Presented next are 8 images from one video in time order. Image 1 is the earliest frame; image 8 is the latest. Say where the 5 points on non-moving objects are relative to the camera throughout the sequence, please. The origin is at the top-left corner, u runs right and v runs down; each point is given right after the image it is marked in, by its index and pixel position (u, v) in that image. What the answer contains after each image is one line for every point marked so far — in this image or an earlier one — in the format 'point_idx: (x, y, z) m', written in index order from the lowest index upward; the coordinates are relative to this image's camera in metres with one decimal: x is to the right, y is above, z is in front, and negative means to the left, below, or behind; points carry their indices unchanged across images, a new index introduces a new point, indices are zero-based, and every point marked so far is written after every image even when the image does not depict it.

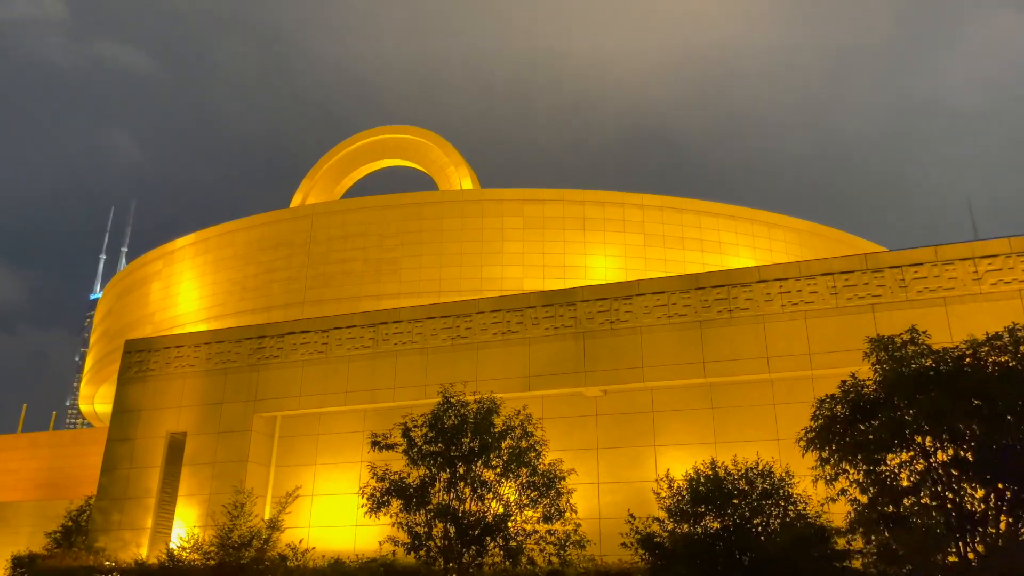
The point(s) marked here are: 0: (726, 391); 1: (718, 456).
0: (+5.2, -2.5, +19.6) m
1: (+4.9, -4.2, +19.1) m
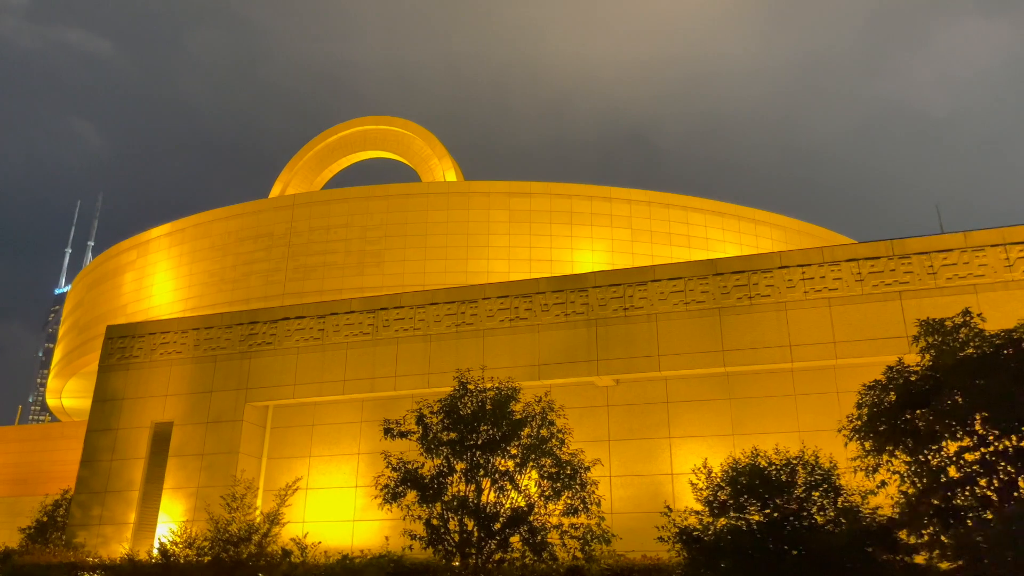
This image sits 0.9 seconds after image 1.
0: (+5.5, -2.2, +18.9) m
1: (+5.1, -3.8, +18.4) m
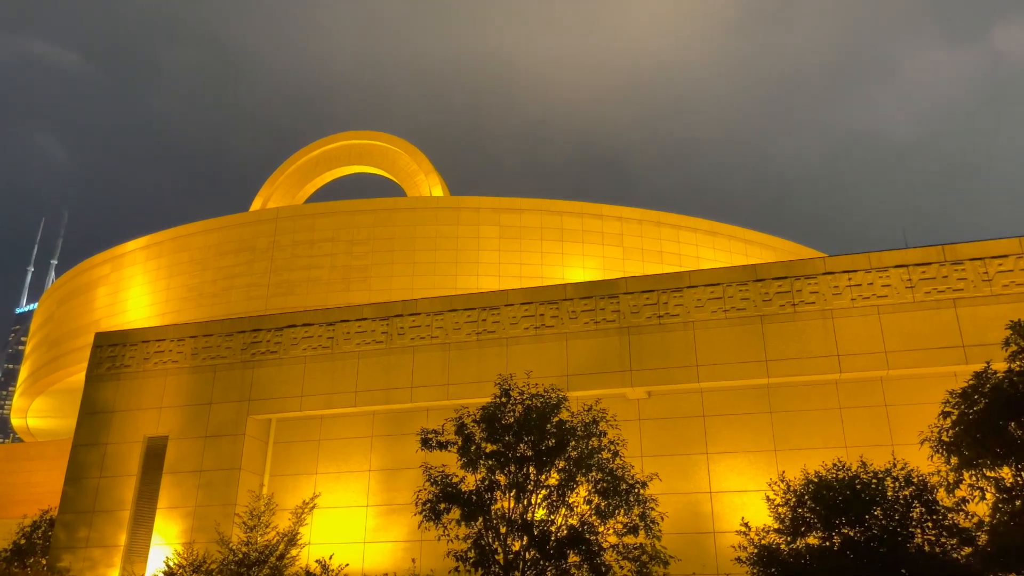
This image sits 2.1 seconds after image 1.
0: (+6.1, -2.4, +17.9) m
1: (+5.8, -4.0, +17.3) m
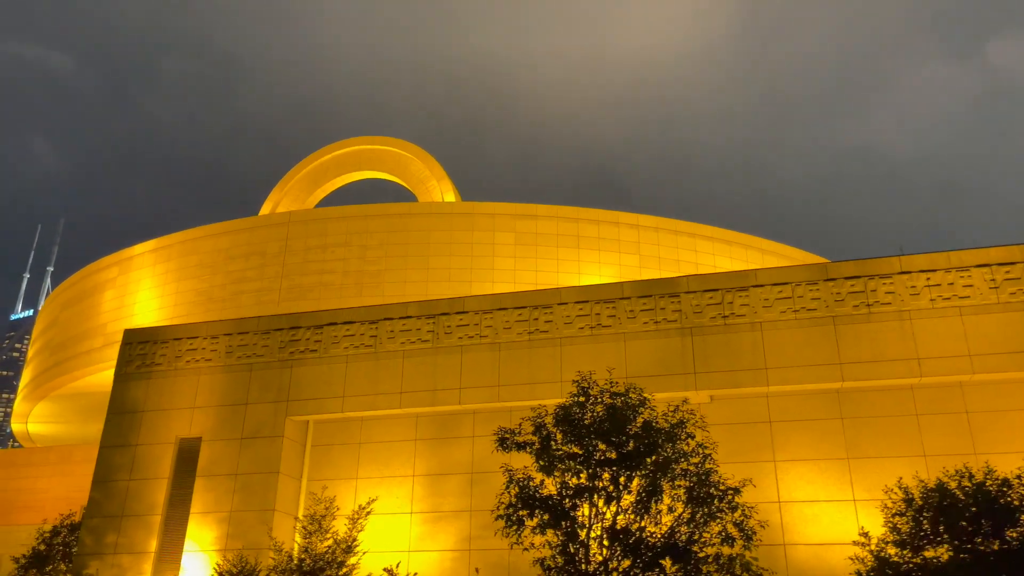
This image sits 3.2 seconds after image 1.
0: (+7.4, -2.3, +17.0) m
1: (+7.1, -3.9, +16.5) m
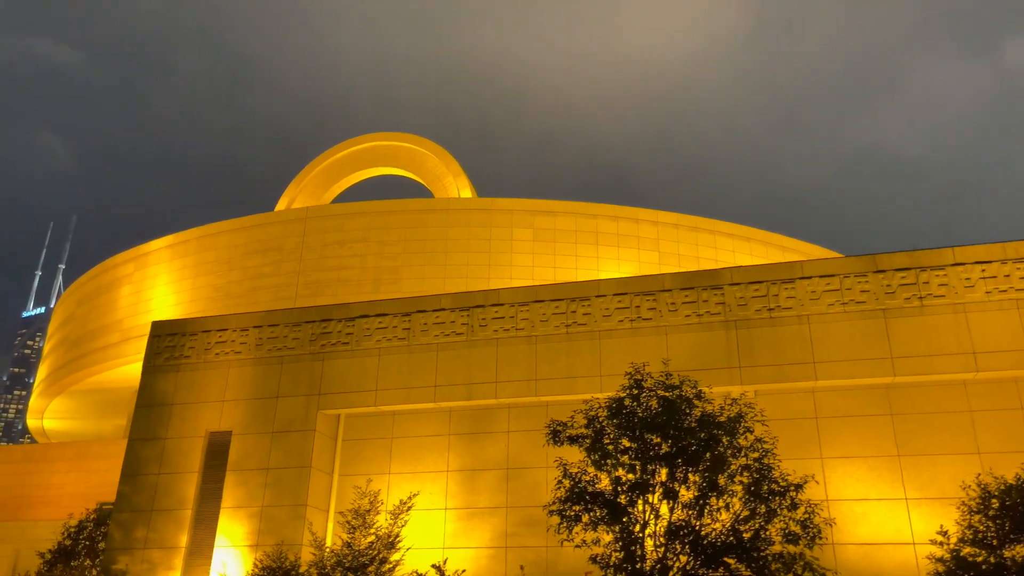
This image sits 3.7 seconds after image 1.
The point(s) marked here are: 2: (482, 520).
0: (+8.2, -2.2, +16.5) m
1: (+7.9, -3.8, +16.0) m
2: (-0.7, -5.3, +18.0) m
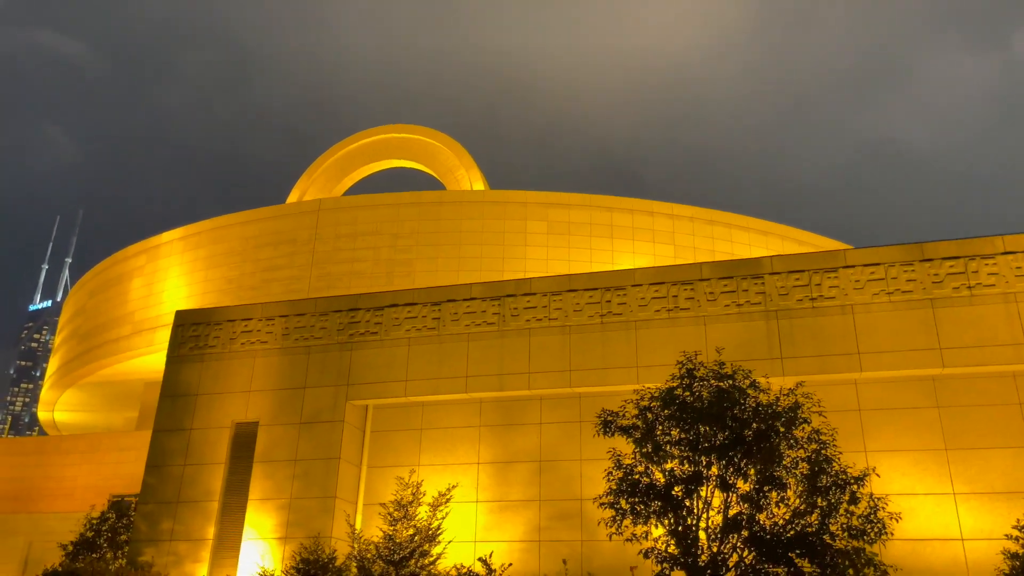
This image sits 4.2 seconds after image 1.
0: (+9.0, -2.0, +16.1) m
1: (+8.6, -3.6, +15.5) m
2: (+0.1, -5.0, +17.6) m
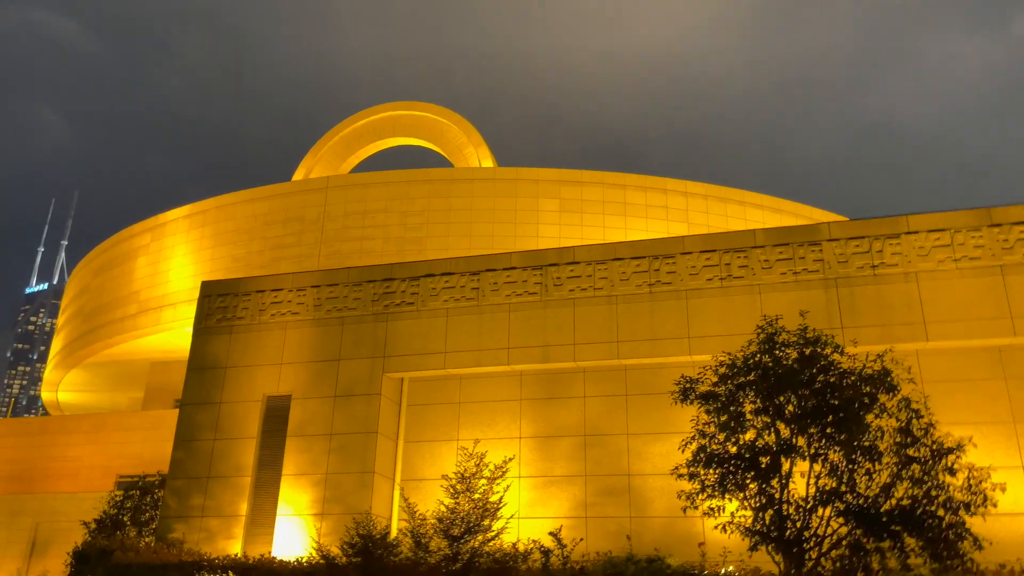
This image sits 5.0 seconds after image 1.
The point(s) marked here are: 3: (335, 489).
0: (+10.0, -1.3, +15.5) m
1: (+9.6, -2.9, +14.9) m
2: (+1.0, -4.3, +17.0) m
3: (-3.8, -4.3, +17.2) m
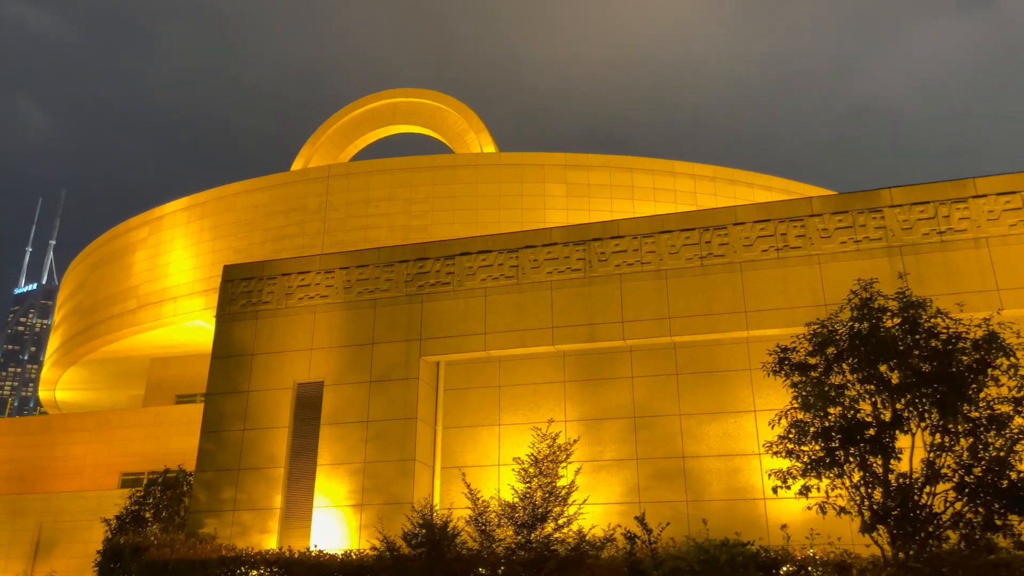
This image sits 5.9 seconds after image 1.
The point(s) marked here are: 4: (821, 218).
0: (+10.9, -0.6, +14.7) m
1: (+10.6, -2.3, +14.2) m
2: (+2.0, -3.8, +16.2) m
3: (-2.8, -3.9, +16.4) m
4: (+6.3, +1.4, +16.1) m
